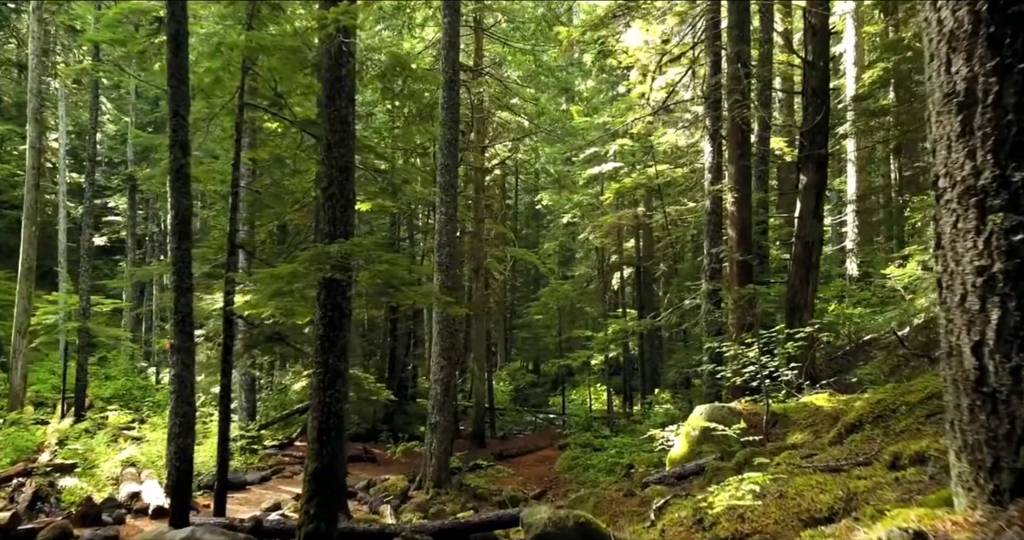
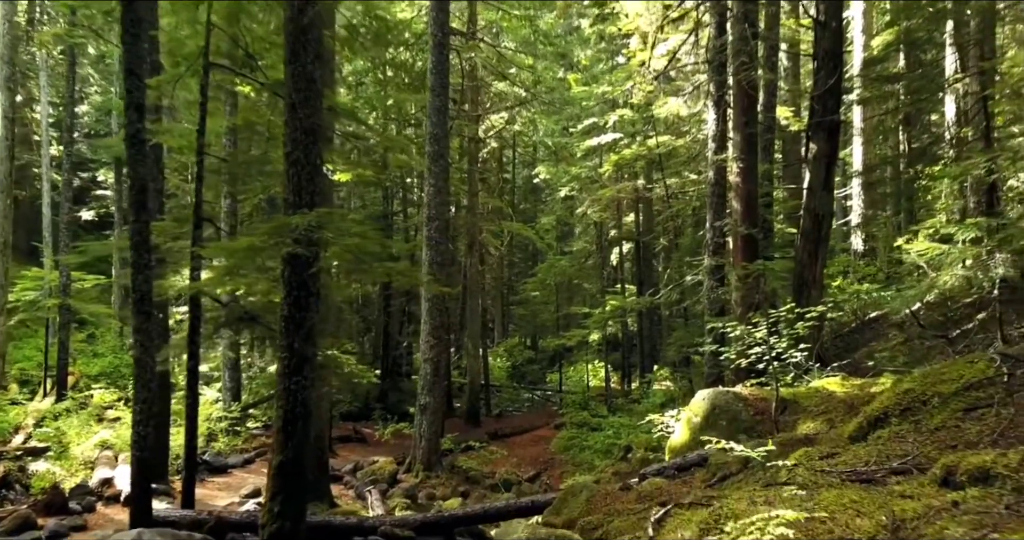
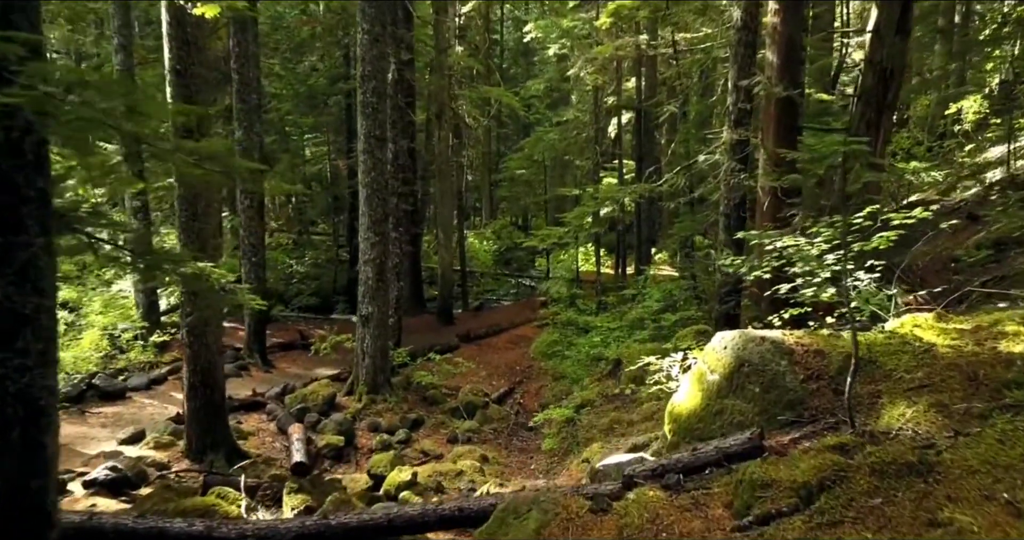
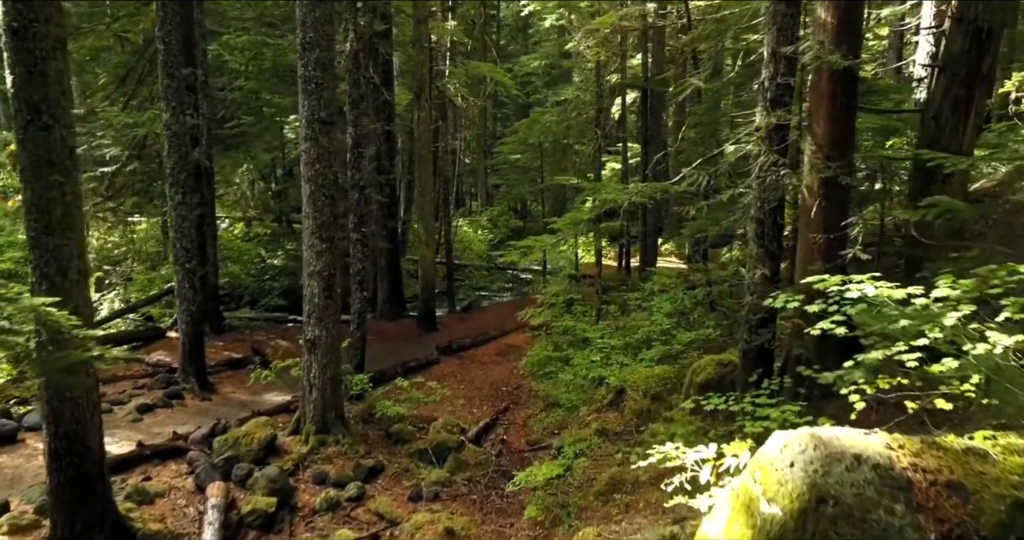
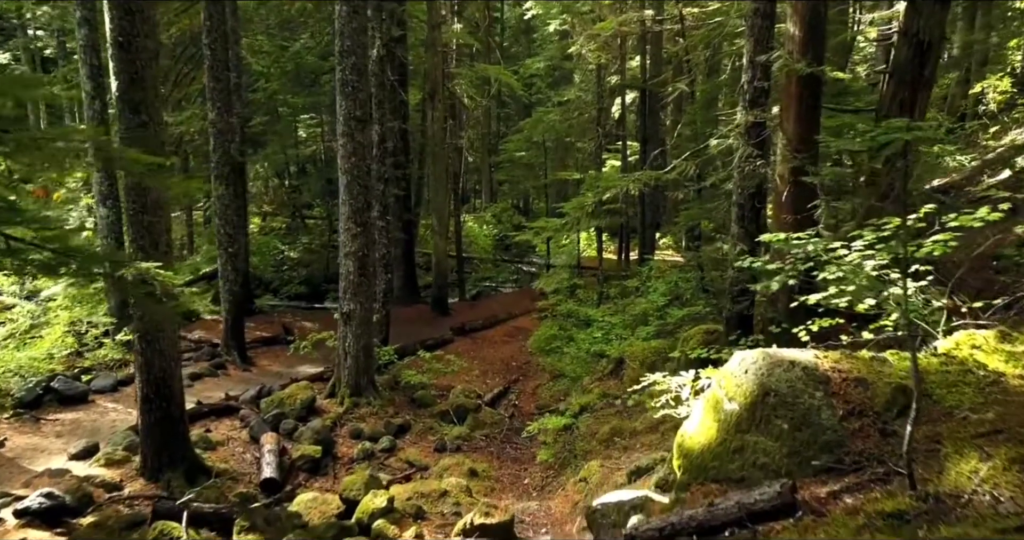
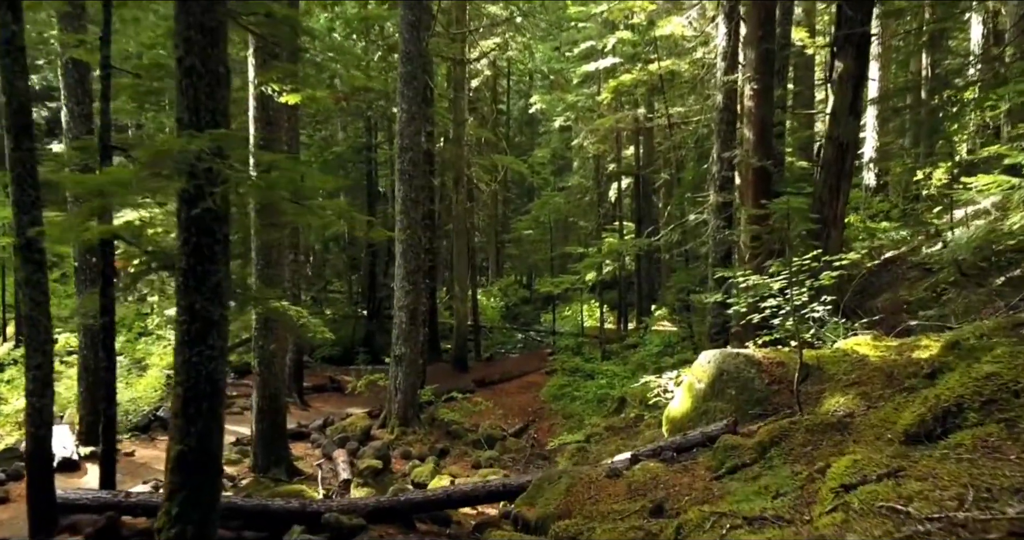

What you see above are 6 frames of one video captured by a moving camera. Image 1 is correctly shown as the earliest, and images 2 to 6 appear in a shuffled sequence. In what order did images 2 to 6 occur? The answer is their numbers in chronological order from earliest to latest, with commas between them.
2, 6, 3, 5, 4
